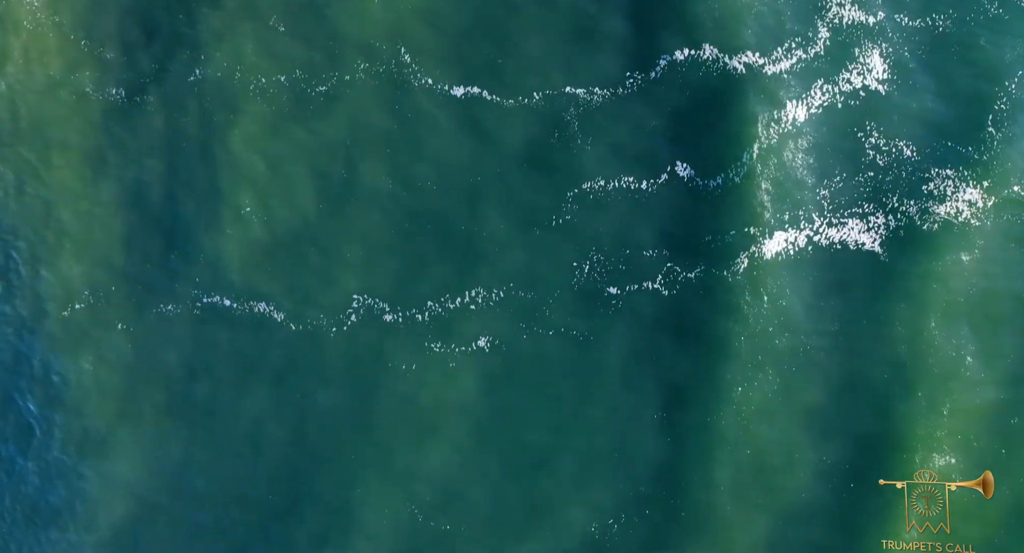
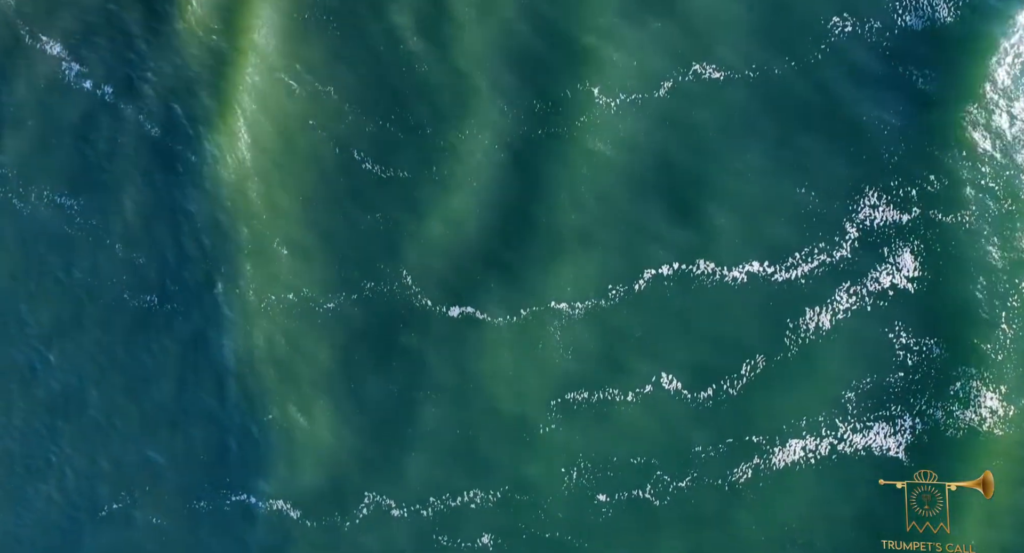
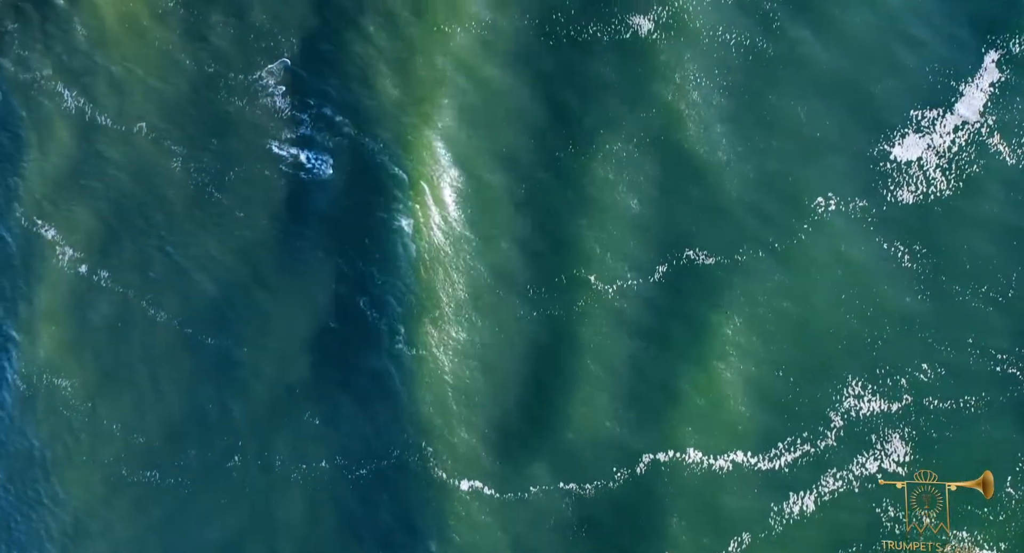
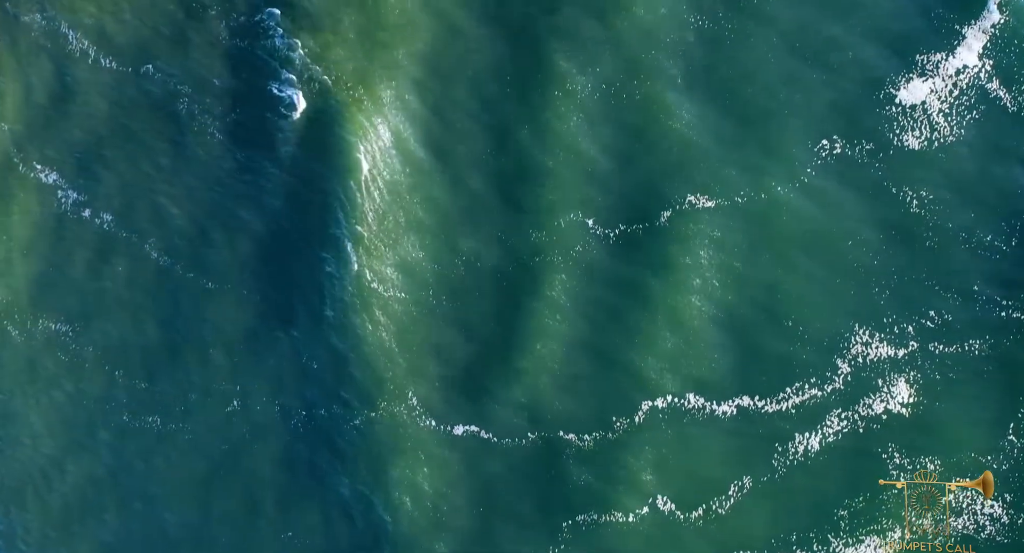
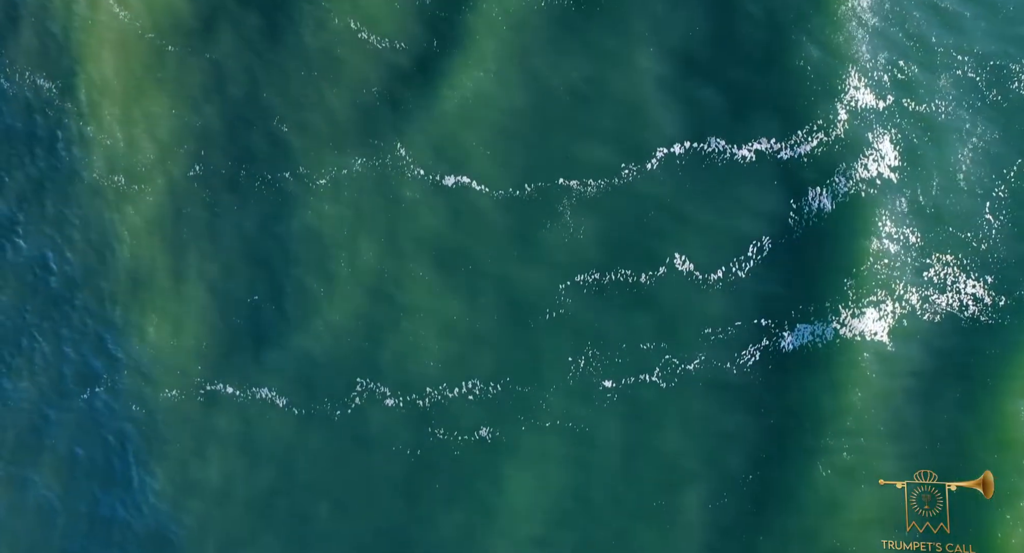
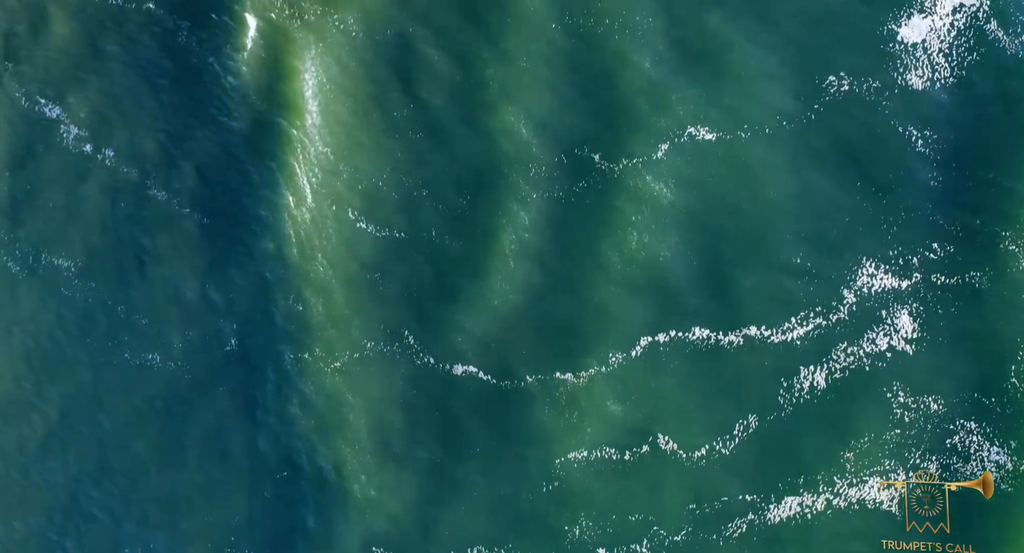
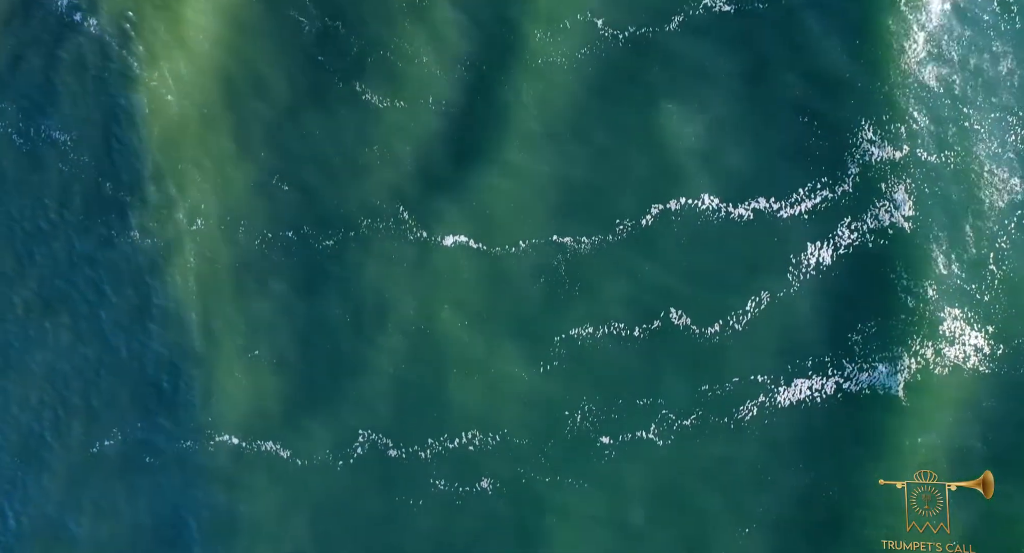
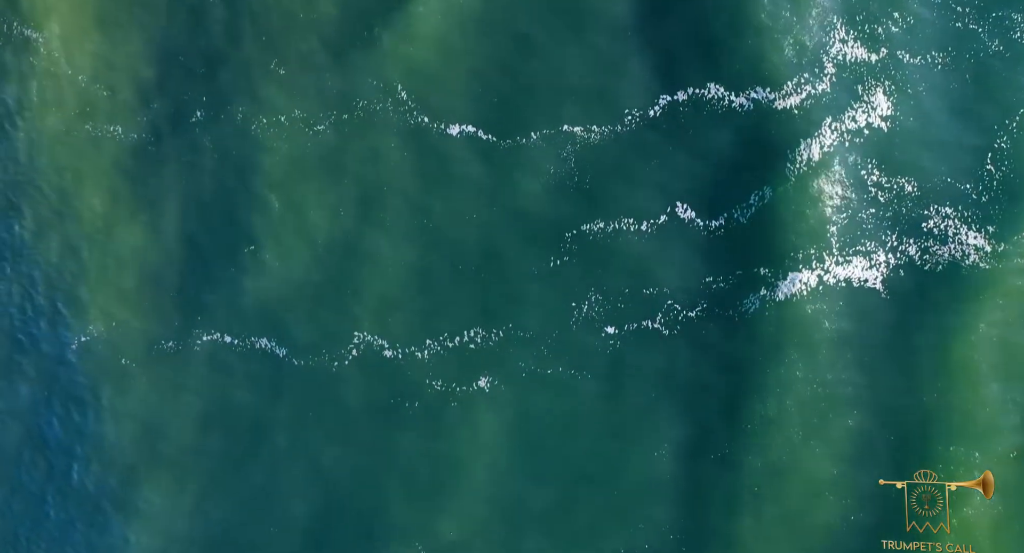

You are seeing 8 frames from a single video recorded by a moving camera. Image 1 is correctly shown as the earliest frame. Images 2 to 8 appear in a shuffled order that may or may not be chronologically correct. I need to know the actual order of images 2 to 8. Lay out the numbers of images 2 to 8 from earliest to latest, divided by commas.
8, 5, 7, 2, 6, 4, 3
